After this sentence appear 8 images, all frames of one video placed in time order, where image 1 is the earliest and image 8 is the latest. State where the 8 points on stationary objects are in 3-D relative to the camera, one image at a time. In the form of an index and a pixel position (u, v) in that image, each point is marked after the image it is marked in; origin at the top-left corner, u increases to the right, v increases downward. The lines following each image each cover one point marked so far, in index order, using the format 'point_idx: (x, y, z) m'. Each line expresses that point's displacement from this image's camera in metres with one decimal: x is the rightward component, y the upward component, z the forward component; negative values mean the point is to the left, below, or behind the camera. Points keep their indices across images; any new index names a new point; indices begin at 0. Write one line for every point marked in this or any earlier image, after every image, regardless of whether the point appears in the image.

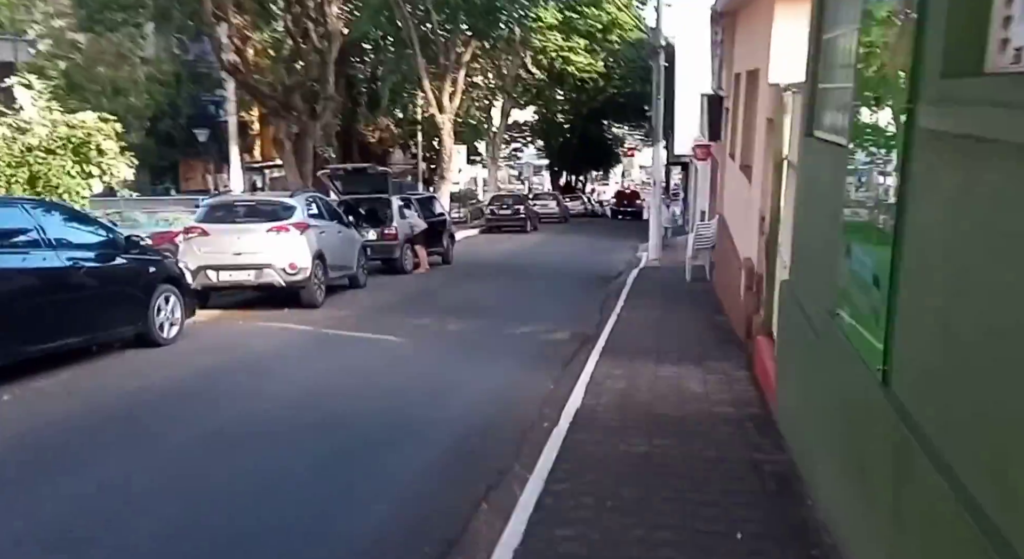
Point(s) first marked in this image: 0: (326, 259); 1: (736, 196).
0: (-2.9, +0.3, +13.4) m
1: (+3.5, +1.4, +13.3) m
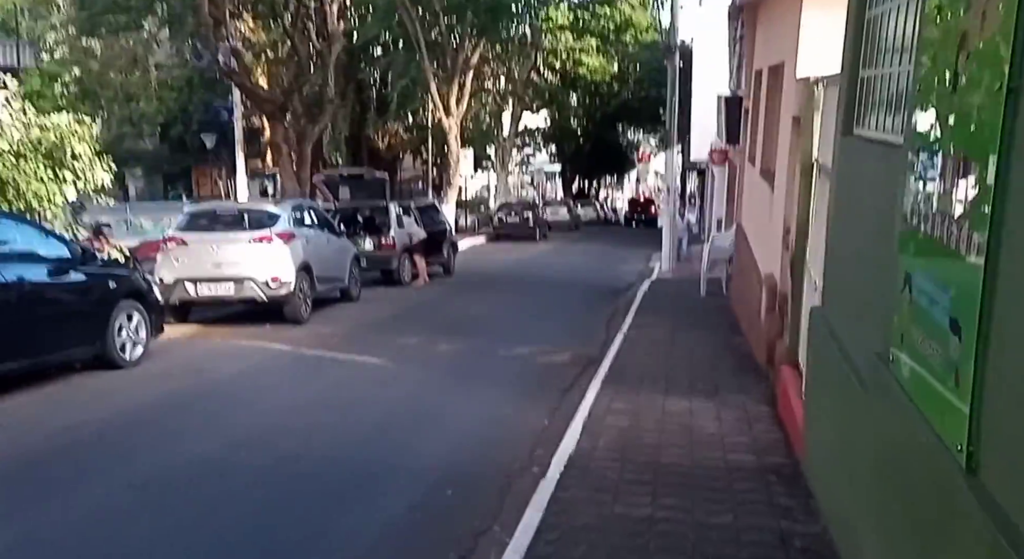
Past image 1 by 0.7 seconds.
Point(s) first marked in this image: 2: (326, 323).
0: (-2.9, +0.1, +12.5) m
1: (+3.6, +1.1, +12.3) m
2: (-2.6, -0.6, +12.0) m
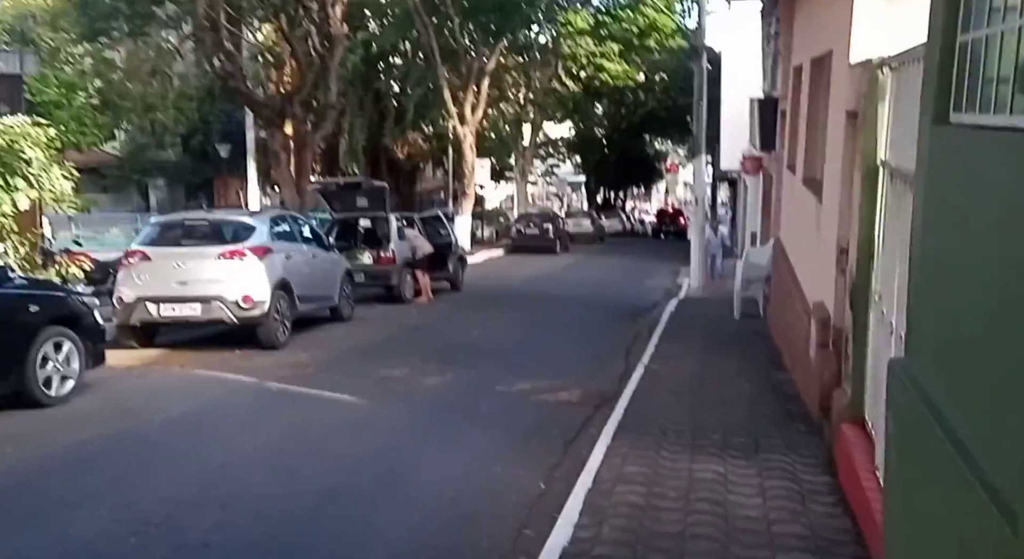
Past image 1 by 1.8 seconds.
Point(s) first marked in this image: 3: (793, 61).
0: (-2.8, -0.1, +11.2) m
1: (+3.6, +0.9, +10.7) m
2: (-2.6, -0.9, +10.6) m
3: (+4.2, +3.3, +12.5) m
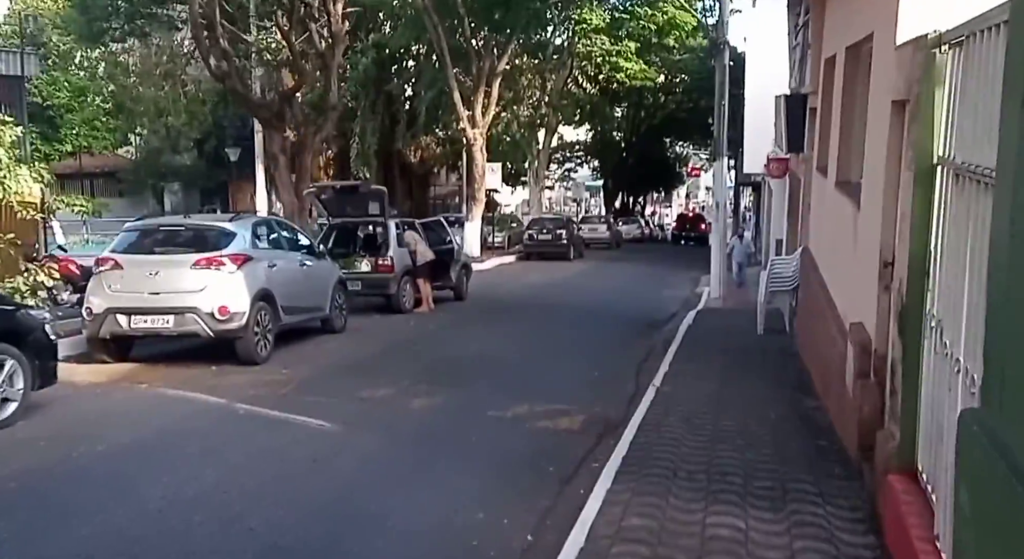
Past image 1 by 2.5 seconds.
0: (-2.8, -0.3, +10.3) m
1: (+3.6, +0.7, +9.8) m
2: (-2.6, -1.0, +9.8) m
3: (+4.3, +3.1, +11.6) m
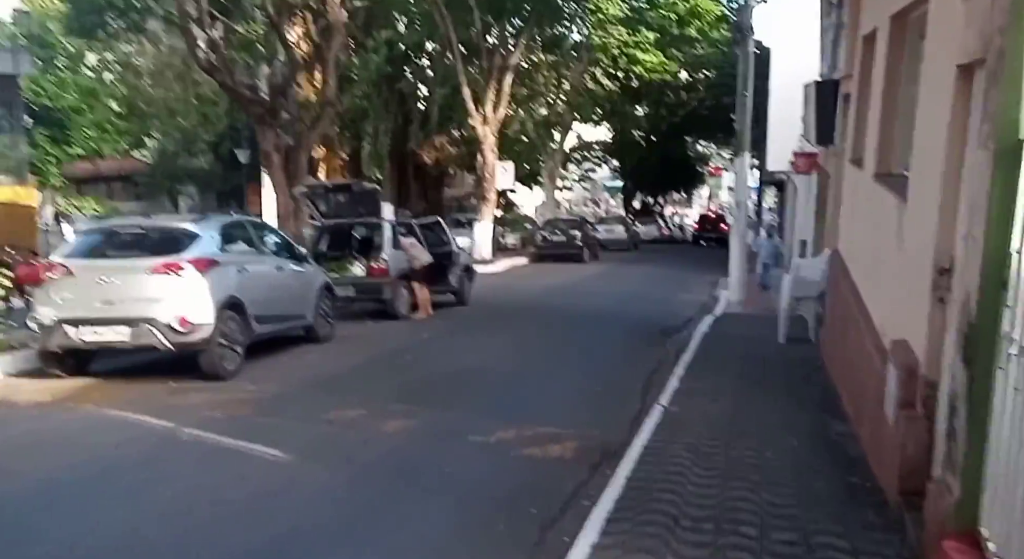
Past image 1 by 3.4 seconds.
0: (-2.9, -0.3, +9.5) m
1: (+3.6, +0.7, +8.7) m
2: (-2.6, -1.0, +8.9) m
3: (+4.2, +3.1, +10.5) m
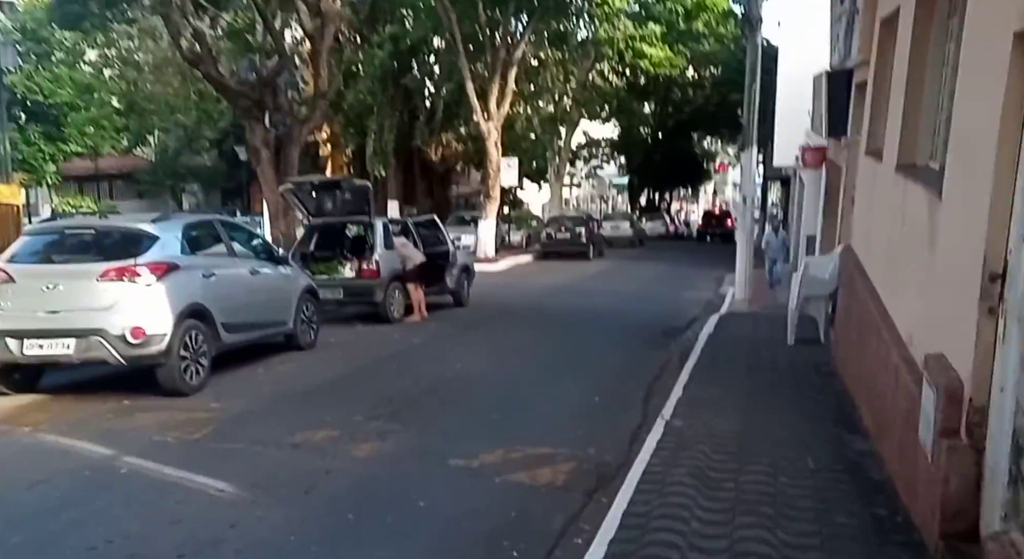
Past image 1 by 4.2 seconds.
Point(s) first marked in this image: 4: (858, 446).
0: (-3.0, -0.4, +8.7) m
1: (+3.5, +0.6, +7.9) m
2: (-2.7, -1.1, +8.1) m
3: (+4.1, +3.1, +9.6) m
4: (+3.1, -1.5, +7.7) m
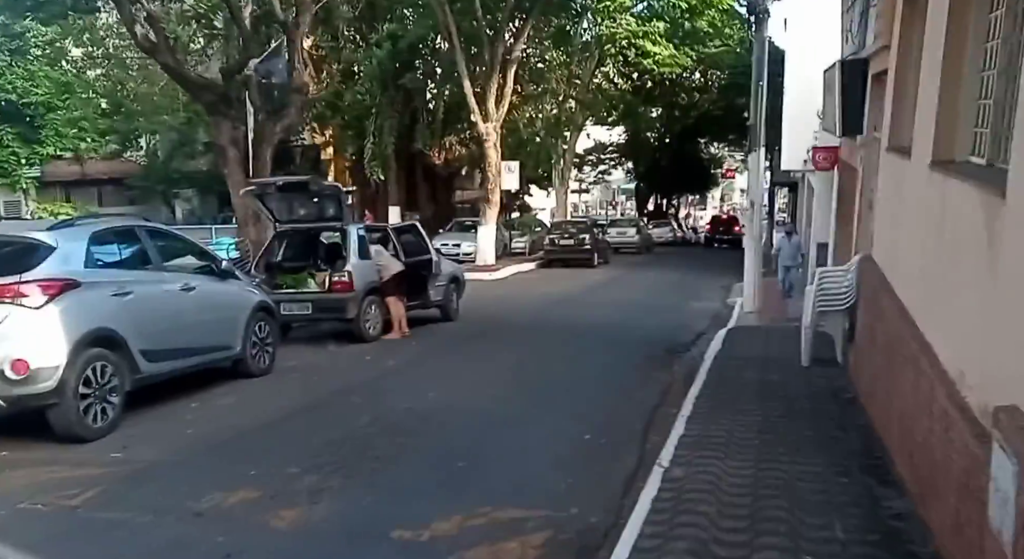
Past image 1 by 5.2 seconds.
0: (-3.2, -0.6, +7.4) m
1: (+3.2, +0.5, +6.5) m
2: (-3.0, -1.3, +6.8) m
3: (+3.9, +2.9, +8.3) m
4: (+2.9, -1.7, +6.3) m
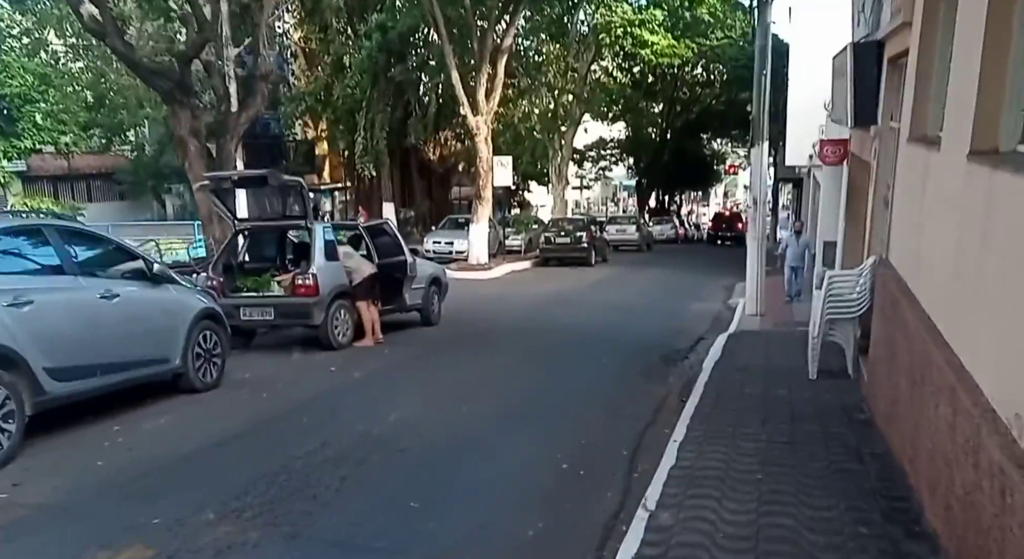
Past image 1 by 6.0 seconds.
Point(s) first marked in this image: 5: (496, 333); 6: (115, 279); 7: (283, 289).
0: (-3.5, -0.6, +6.4) m
1: (+2.9, +0.4, +5.5) m
2: (-3.3, -1.3, +5.8) m
3: (+3.6, +2.8, +7.2) m
4: (+2.6, -1.8, +5.3) m
5: (-0.3, -0.9, +14.1) m
6: (-3.4, 0.0, +7.5) m
7: (-3.1, -0.1, +11.6) m
